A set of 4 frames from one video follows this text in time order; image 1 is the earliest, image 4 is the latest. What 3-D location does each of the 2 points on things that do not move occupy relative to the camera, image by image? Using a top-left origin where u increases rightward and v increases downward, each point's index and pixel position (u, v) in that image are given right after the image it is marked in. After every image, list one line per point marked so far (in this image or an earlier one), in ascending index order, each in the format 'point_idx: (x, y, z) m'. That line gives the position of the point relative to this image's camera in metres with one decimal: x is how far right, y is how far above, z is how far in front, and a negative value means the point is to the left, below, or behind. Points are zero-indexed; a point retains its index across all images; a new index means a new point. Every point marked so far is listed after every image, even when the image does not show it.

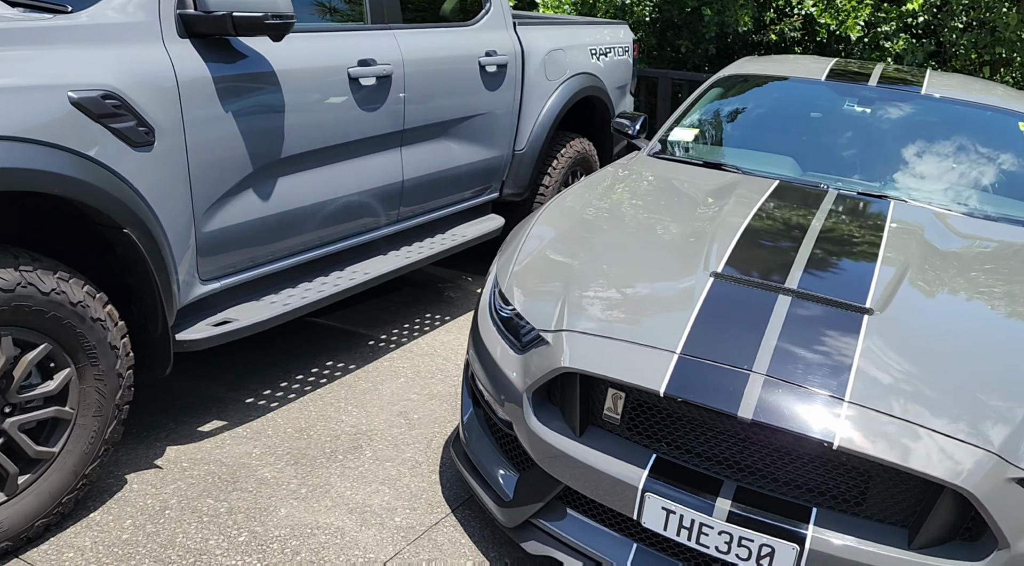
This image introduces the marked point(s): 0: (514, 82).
0: (0.0, +1.1, +4.3) m
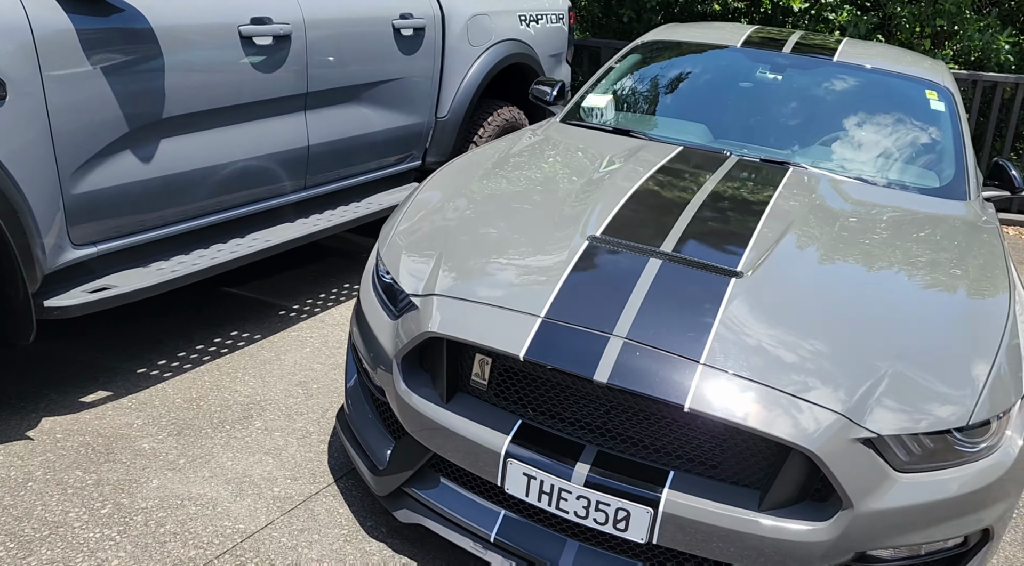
0: (-0.4, +1.3, +4.2) m
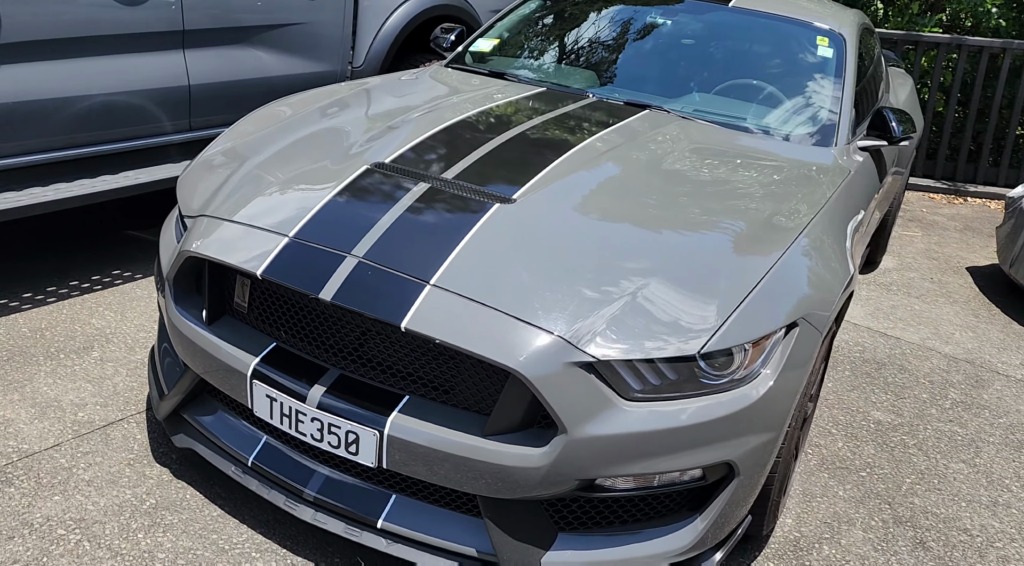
0: (-0.9, +1.5, +4.2) m
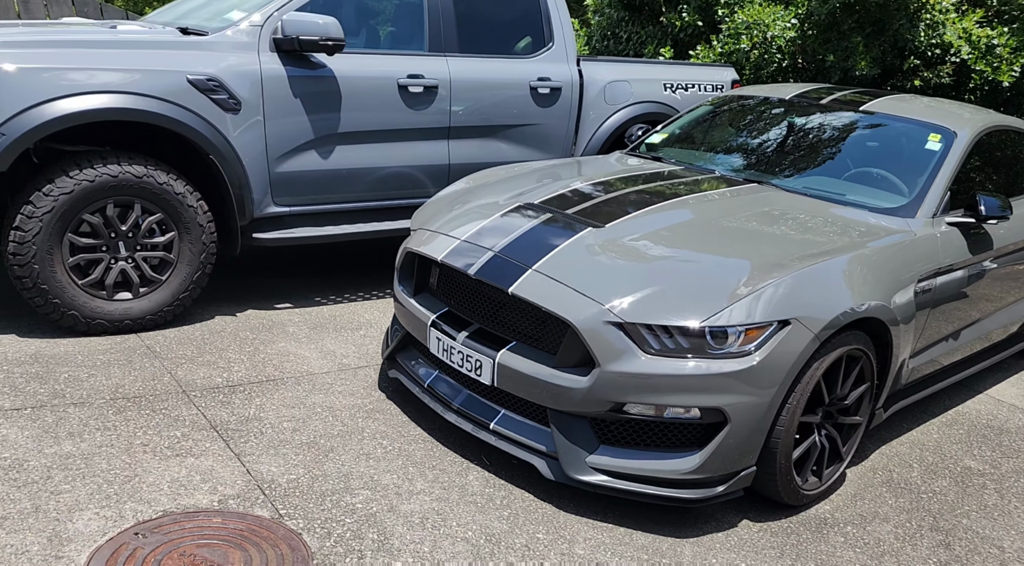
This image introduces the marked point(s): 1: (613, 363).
0: (+0.4, +1.3, +5.5) m
1: (+0.3, -0.3, +2.7) m
